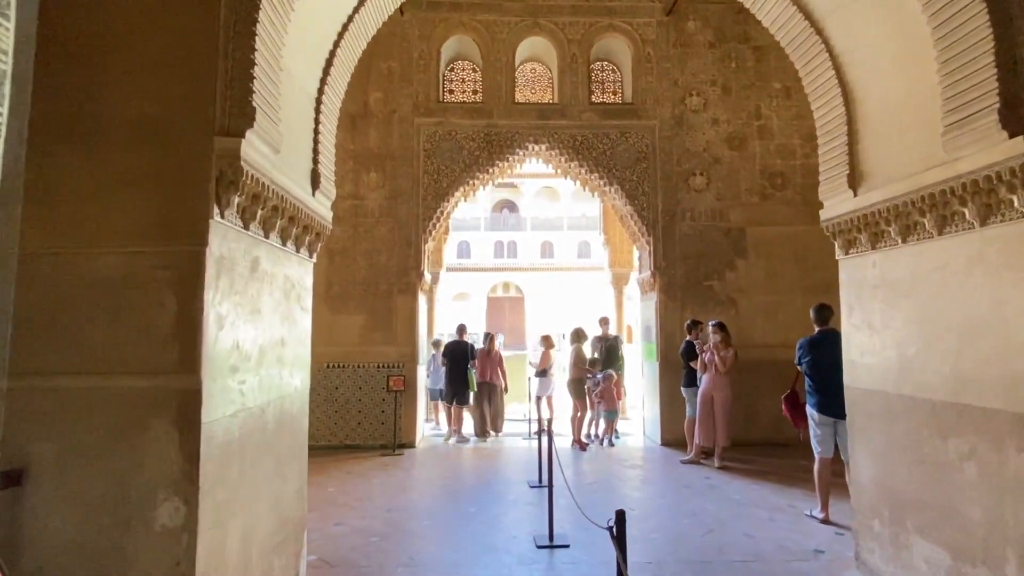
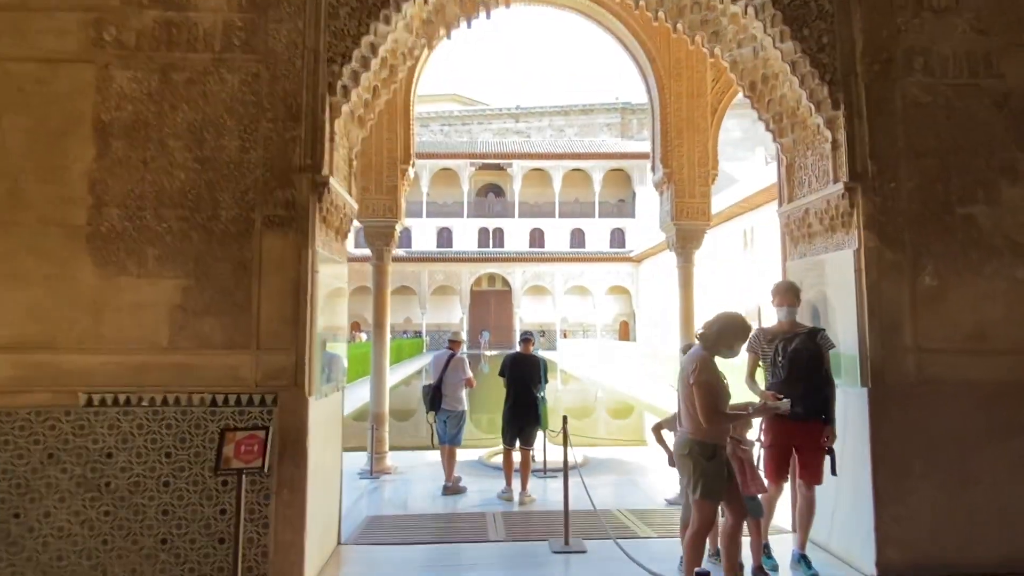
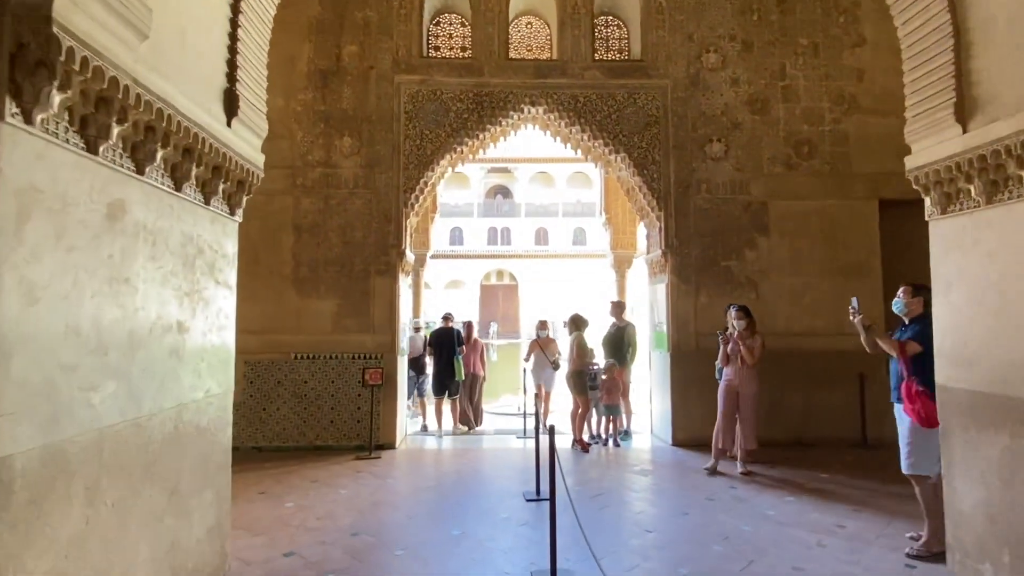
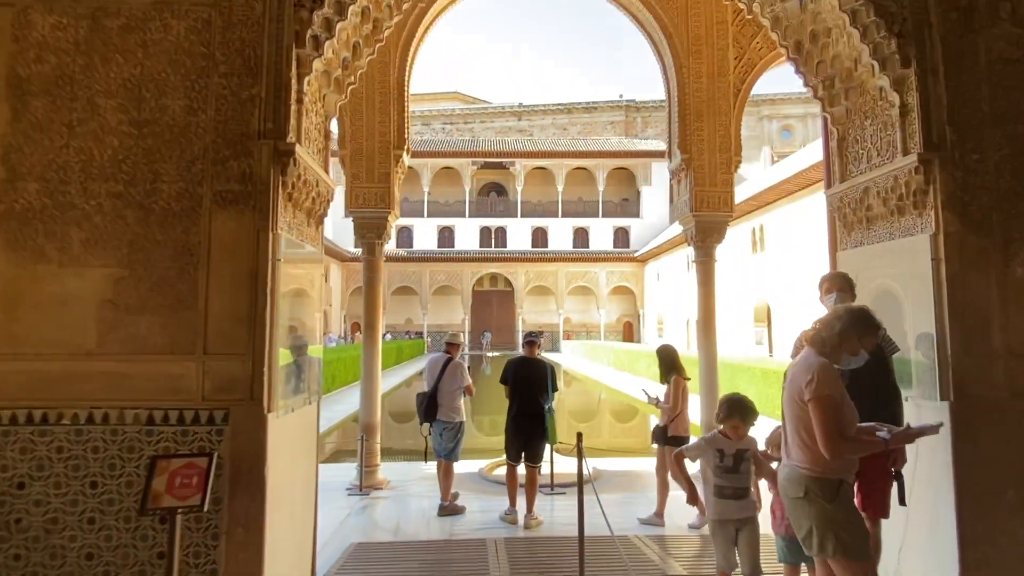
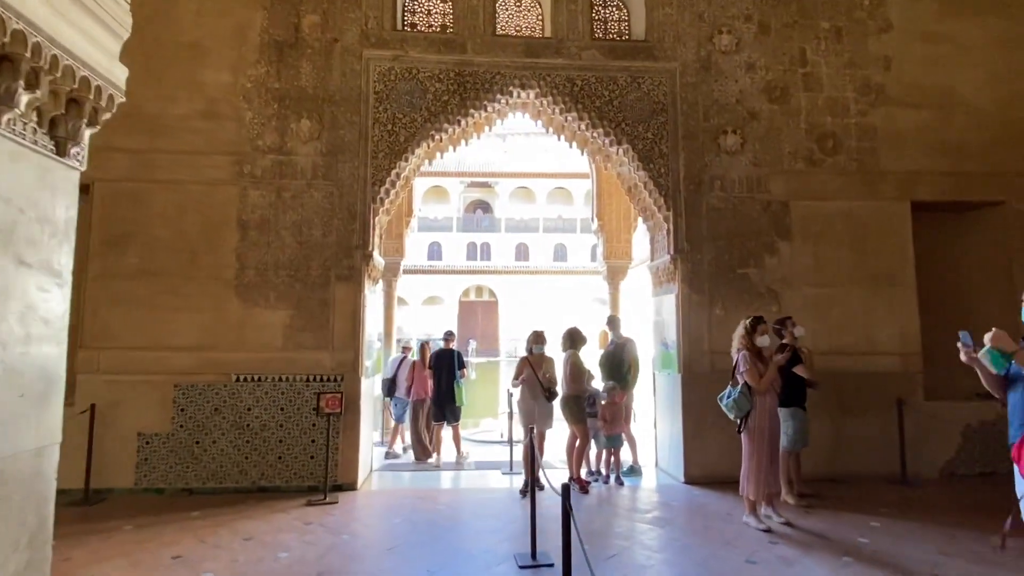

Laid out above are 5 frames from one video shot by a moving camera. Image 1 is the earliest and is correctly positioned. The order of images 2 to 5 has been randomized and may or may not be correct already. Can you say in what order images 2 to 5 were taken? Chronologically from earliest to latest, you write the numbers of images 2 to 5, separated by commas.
3, 5, 2, 4
